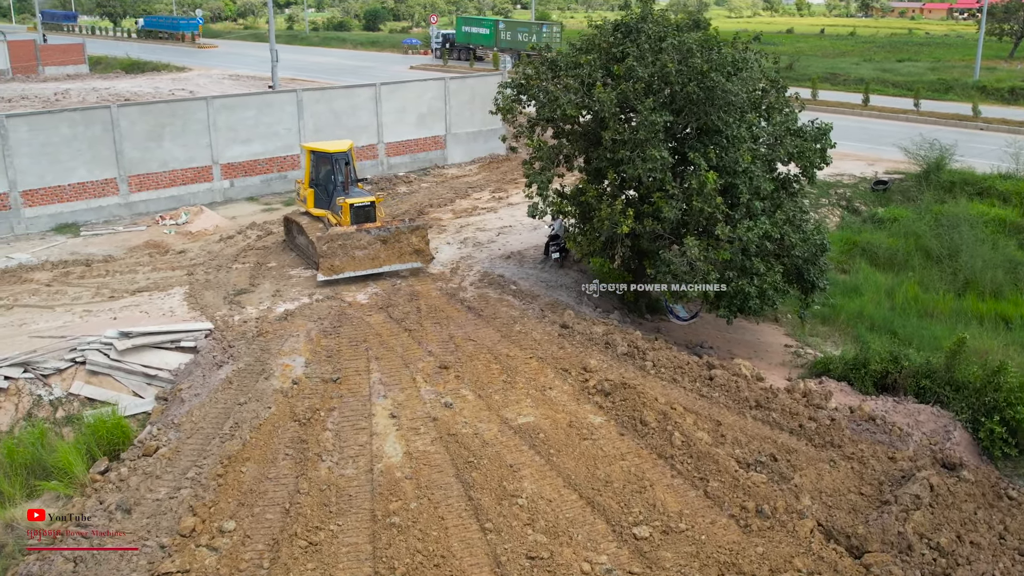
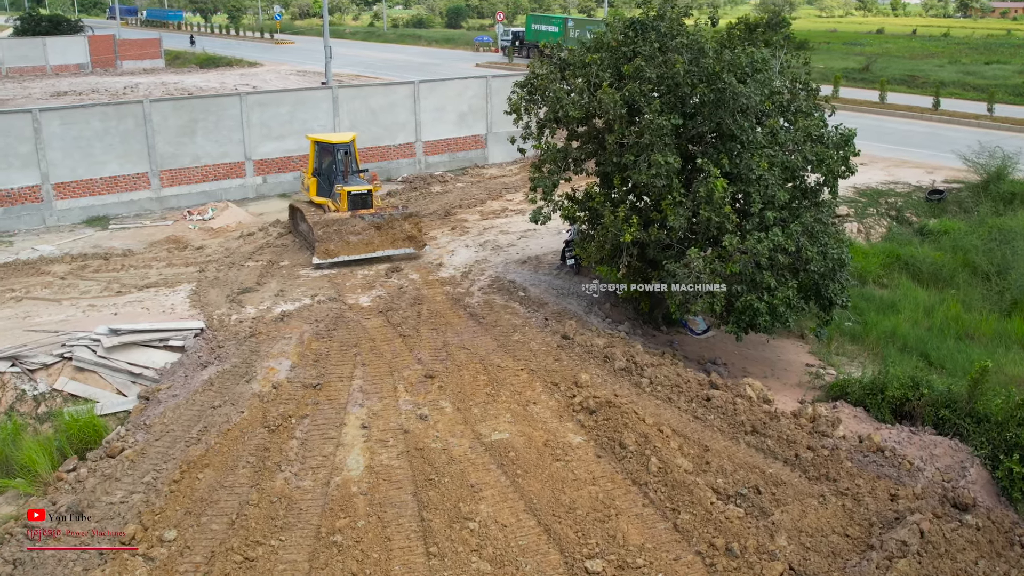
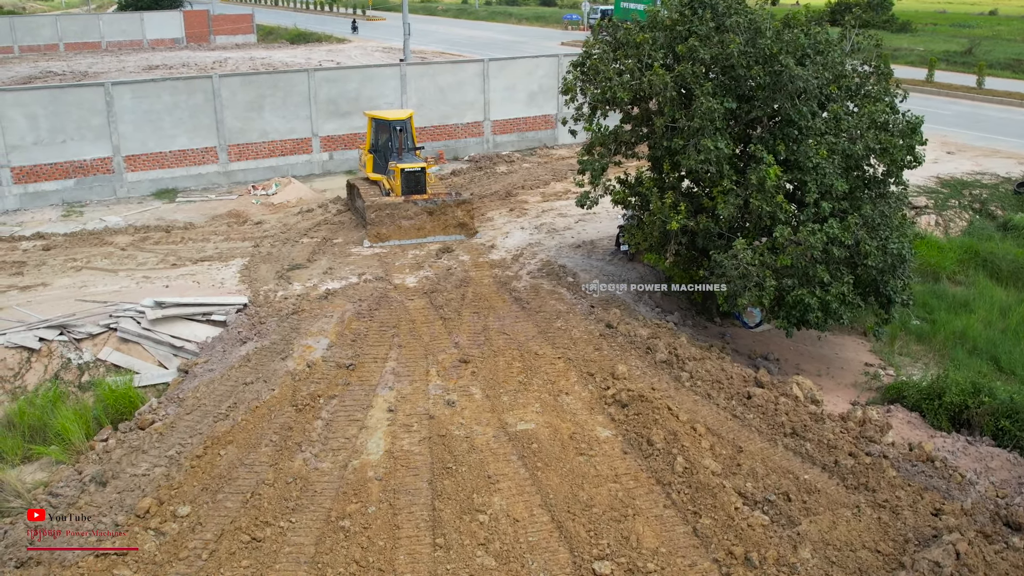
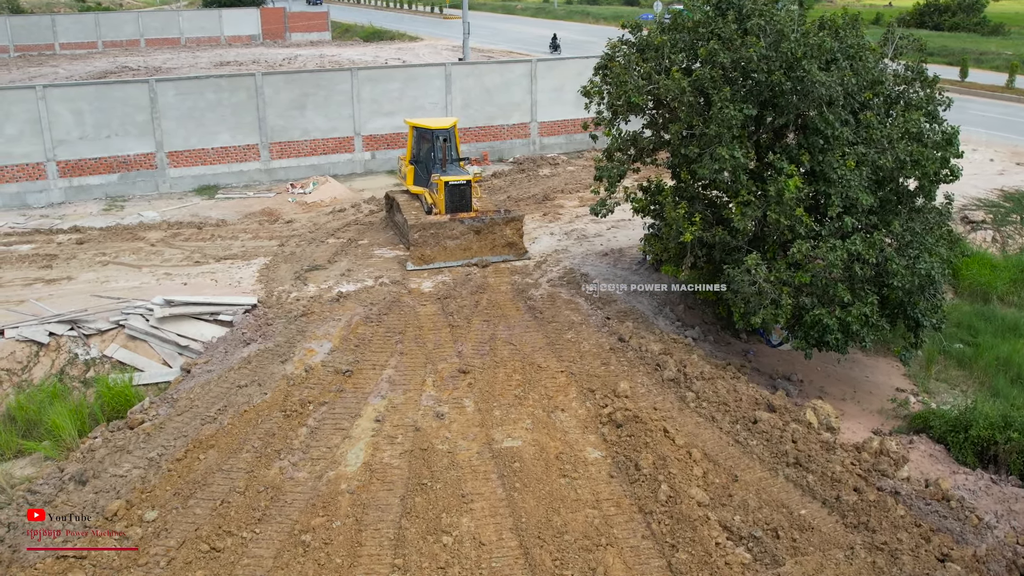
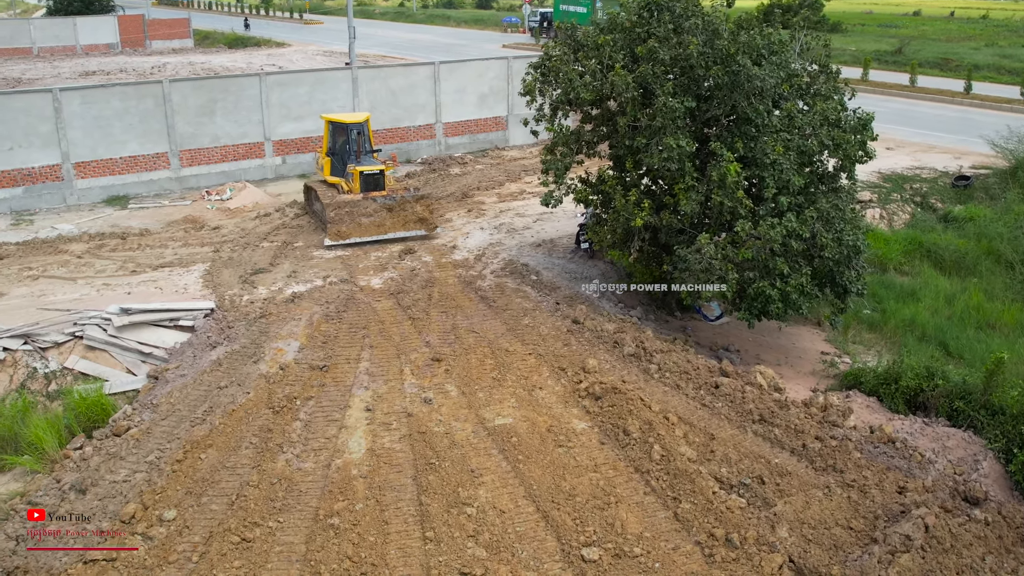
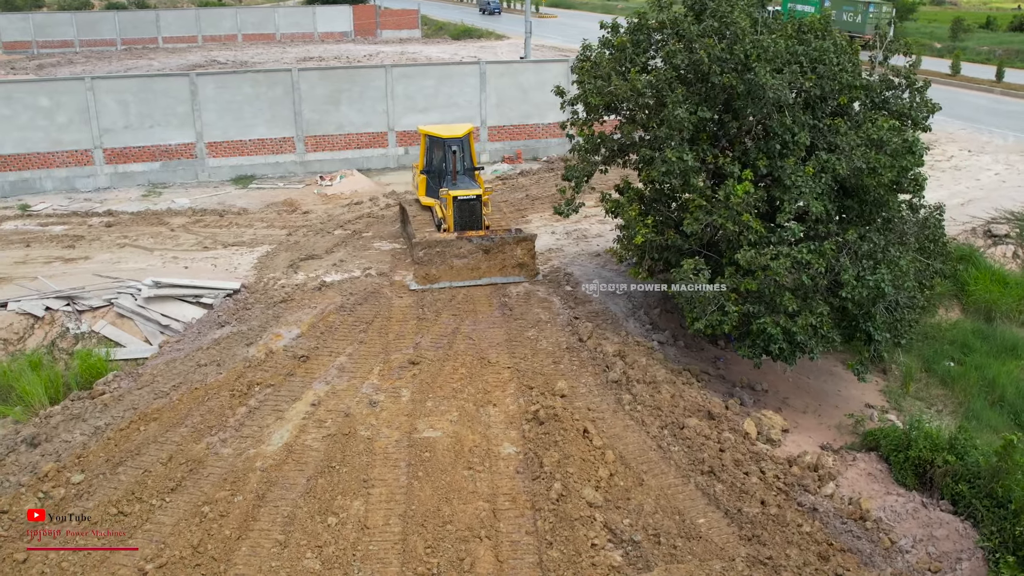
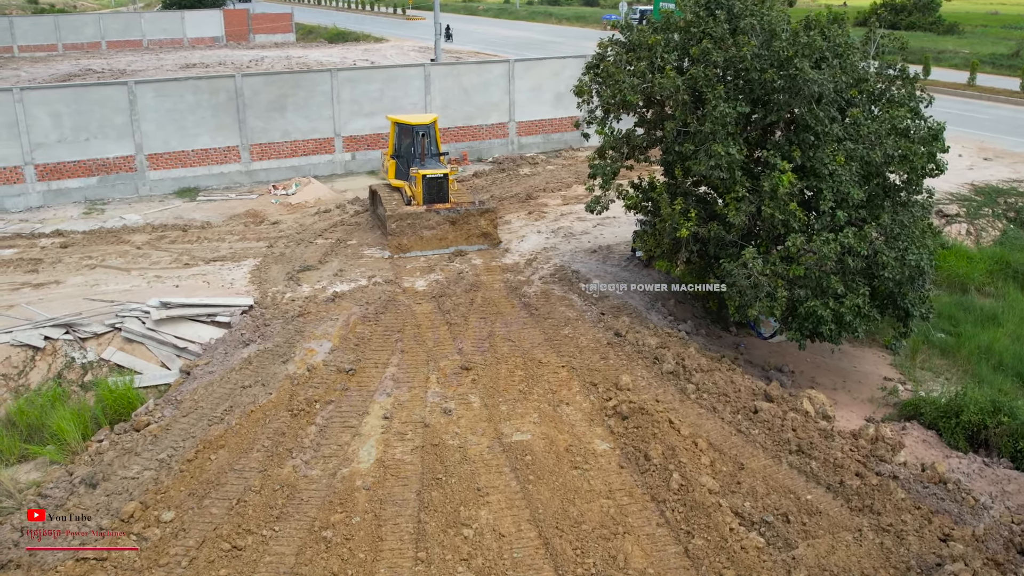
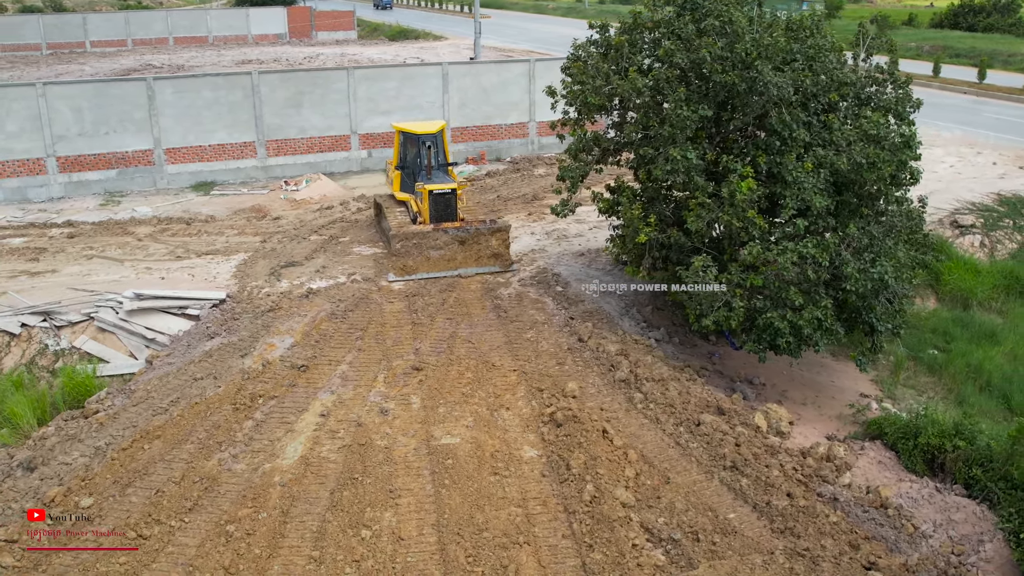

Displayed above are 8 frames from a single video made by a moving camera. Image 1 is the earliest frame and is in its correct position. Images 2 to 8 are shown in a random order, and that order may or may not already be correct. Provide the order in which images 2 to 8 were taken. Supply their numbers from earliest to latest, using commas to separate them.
2, 5, 3, 7, 4, 8, 6
